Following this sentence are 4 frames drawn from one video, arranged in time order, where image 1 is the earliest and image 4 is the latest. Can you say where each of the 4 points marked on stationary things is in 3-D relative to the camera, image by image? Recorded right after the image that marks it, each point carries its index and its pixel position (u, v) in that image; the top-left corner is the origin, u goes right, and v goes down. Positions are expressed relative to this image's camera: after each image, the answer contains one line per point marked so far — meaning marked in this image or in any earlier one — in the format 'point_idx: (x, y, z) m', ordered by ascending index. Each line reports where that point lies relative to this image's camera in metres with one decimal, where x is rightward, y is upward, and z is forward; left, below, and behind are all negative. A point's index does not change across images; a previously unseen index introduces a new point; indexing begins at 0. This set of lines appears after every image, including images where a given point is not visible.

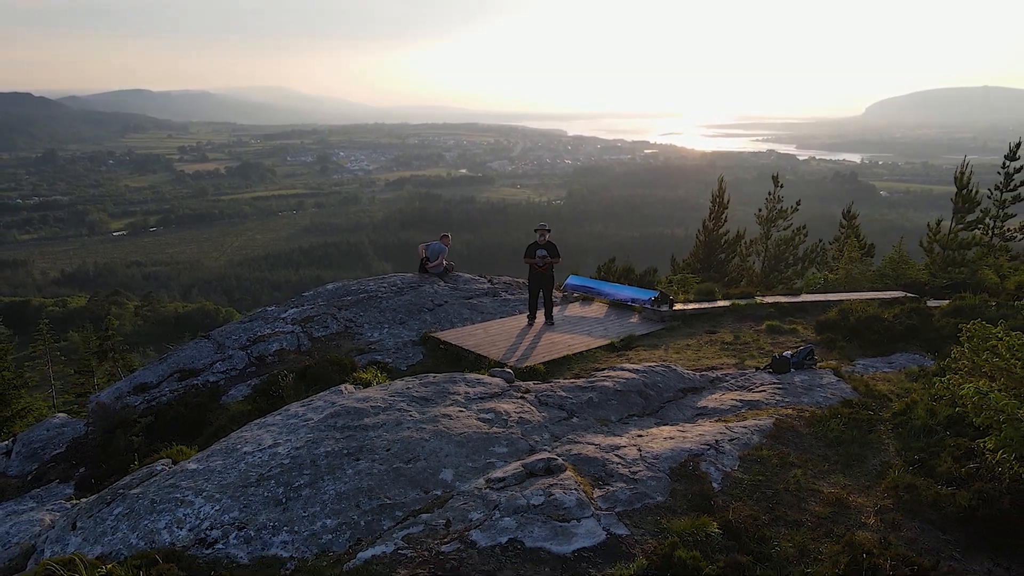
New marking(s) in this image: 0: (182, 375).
0: (-5.3, -1.4, +9.4) m
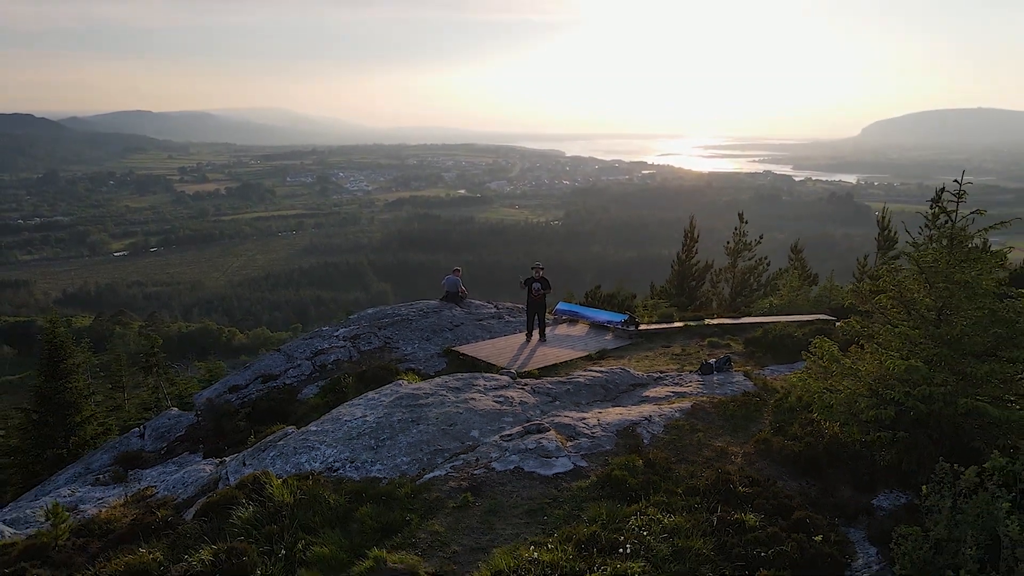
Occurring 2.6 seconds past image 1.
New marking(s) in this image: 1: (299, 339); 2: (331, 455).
0: (-5.3, -1.9, +12.3) m
1: (-5.0, -1.2, +13.5) m
2: (-2.4, -2.2, +7.6) m
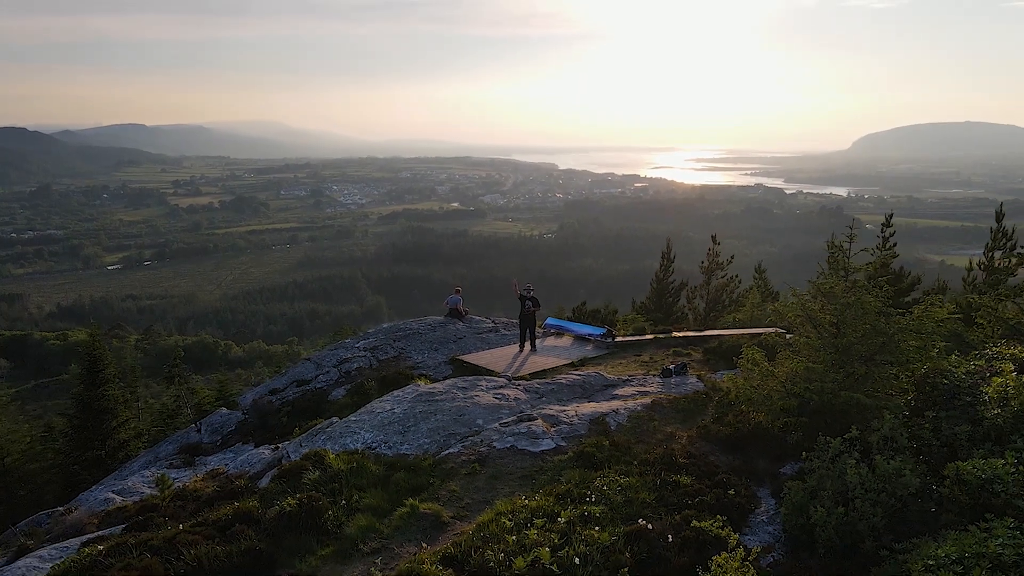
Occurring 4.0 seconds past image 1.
0: (-5.4, -2.4, +14.5) m
1: (-5.1, -1.7, +15.7) m
2: (-2.4, -2.6, +9.8) m
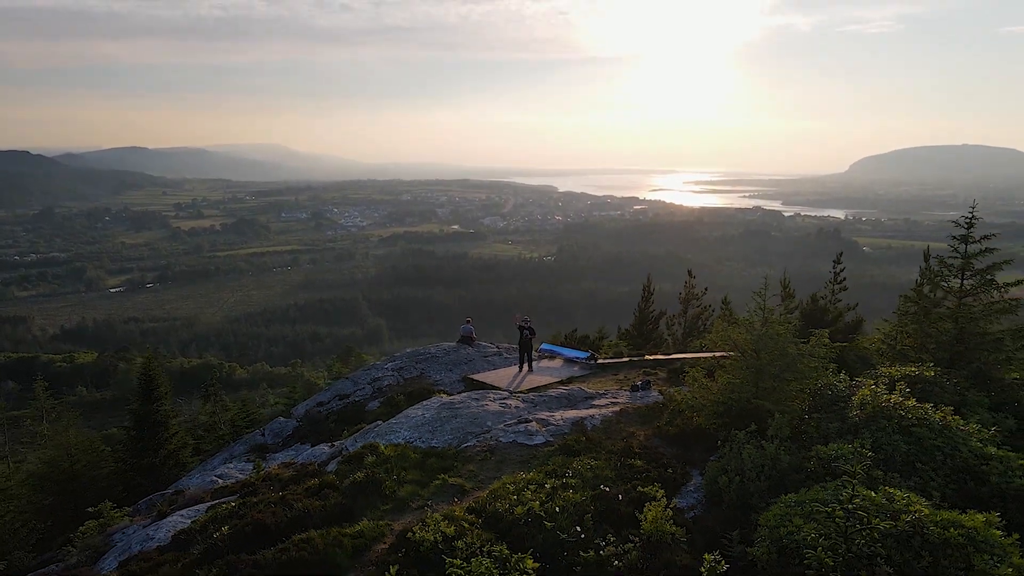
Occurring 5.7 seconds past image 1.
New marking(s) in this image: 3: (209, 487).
0: (-5.4, -3.4, +17.9) m
1: (-5.1, -2.7, +19.2) m
2: (-2.4, -3.4, +13.2) m
3: (-6.8, -4.5, +12.9) m
